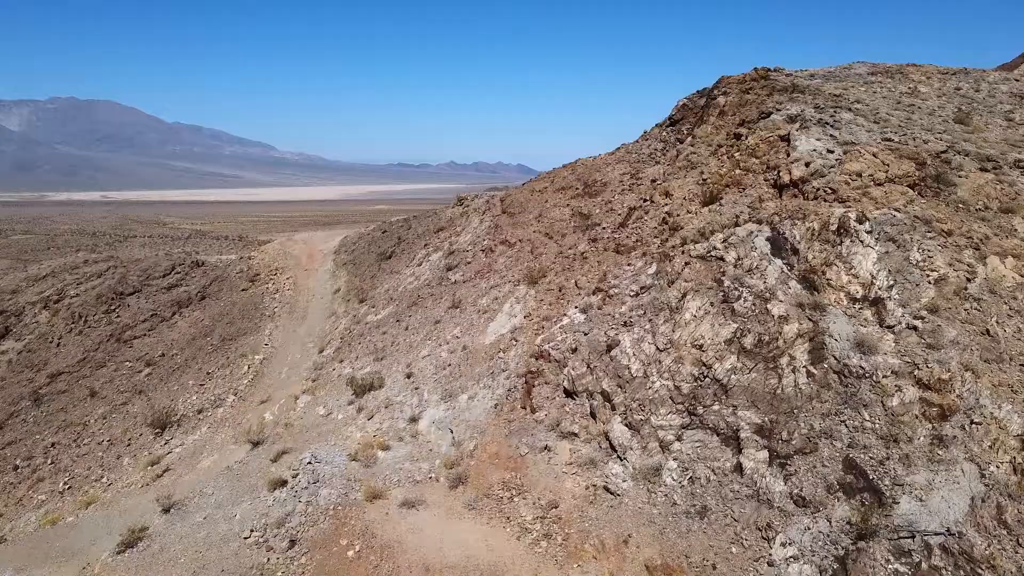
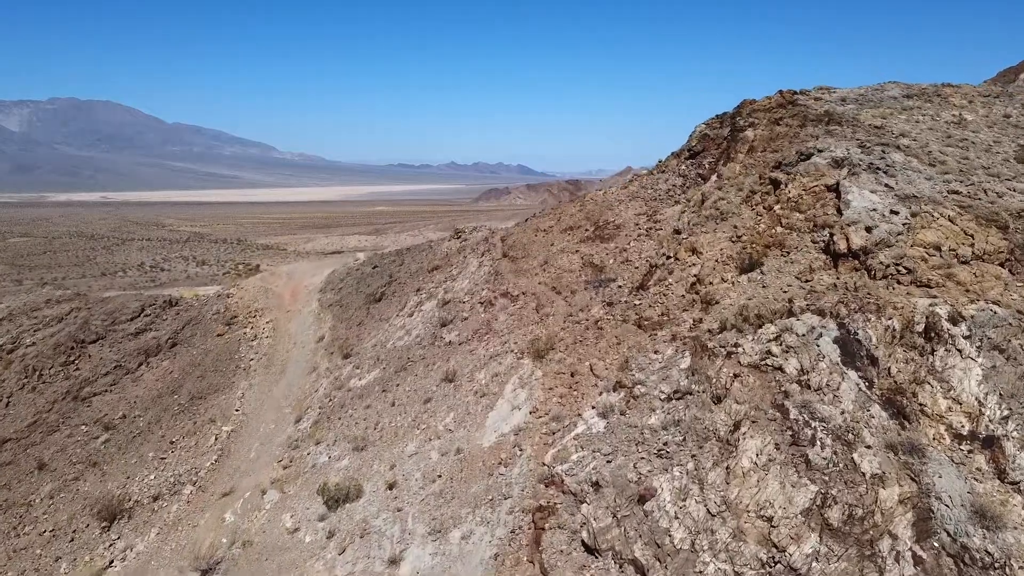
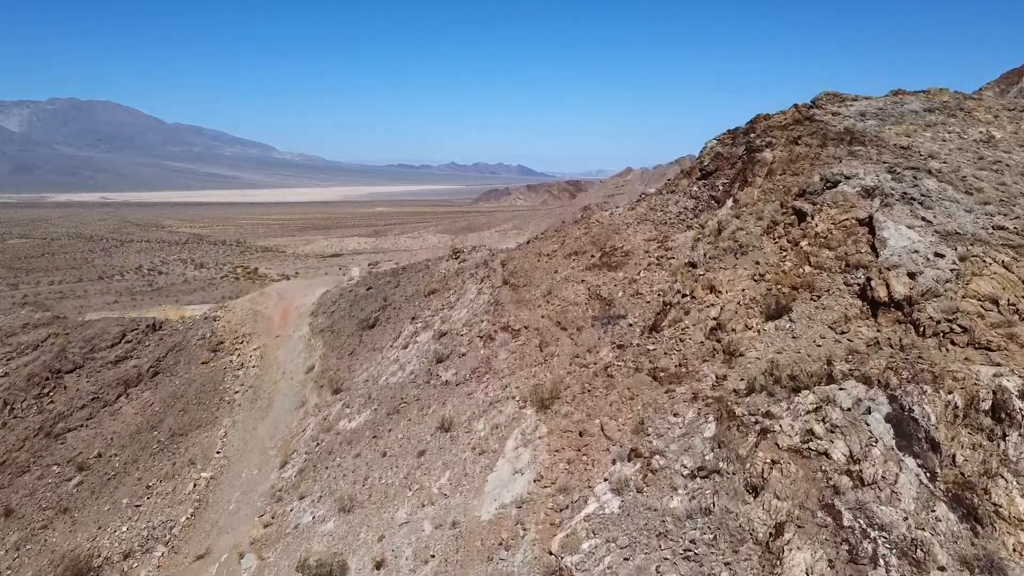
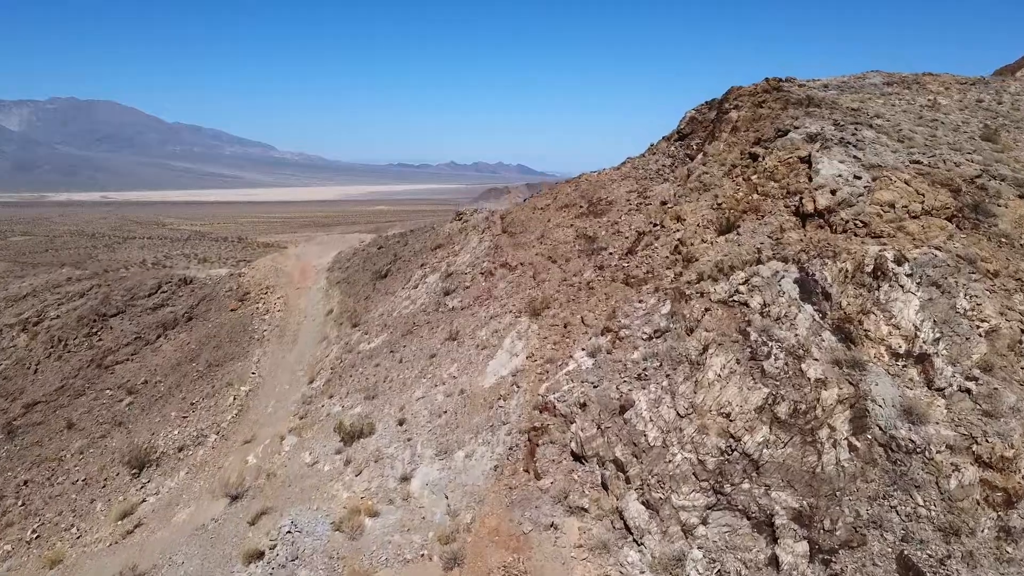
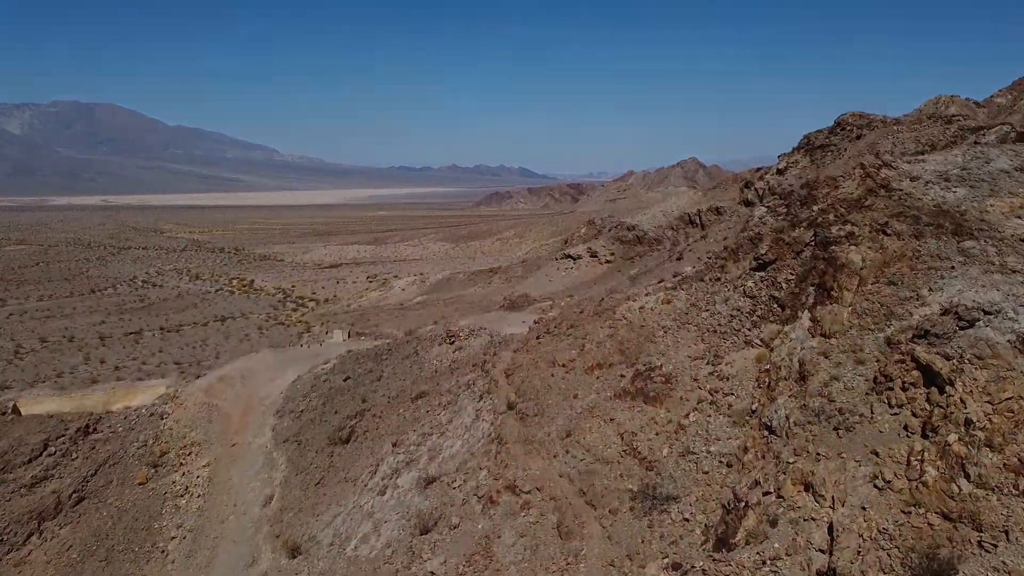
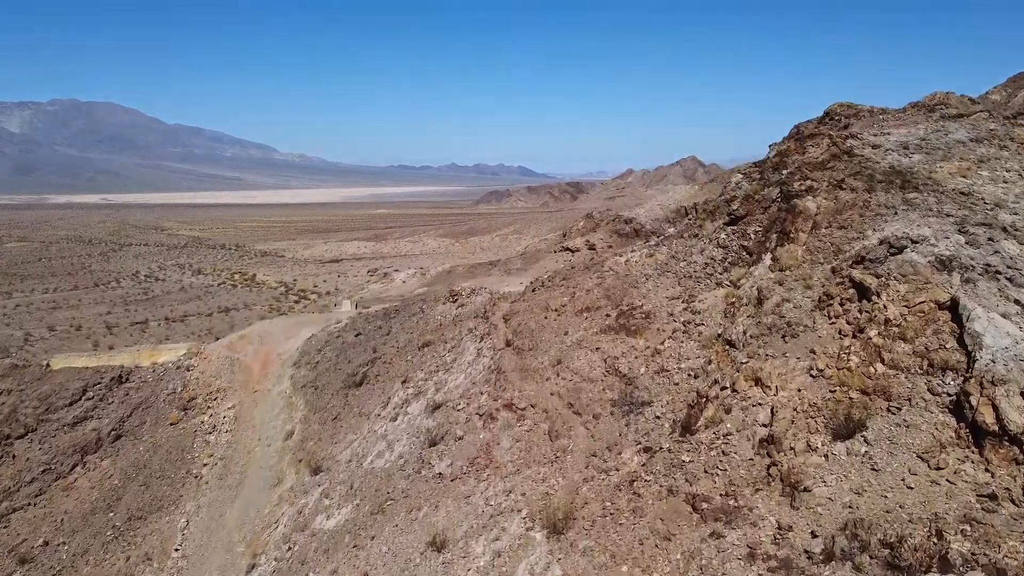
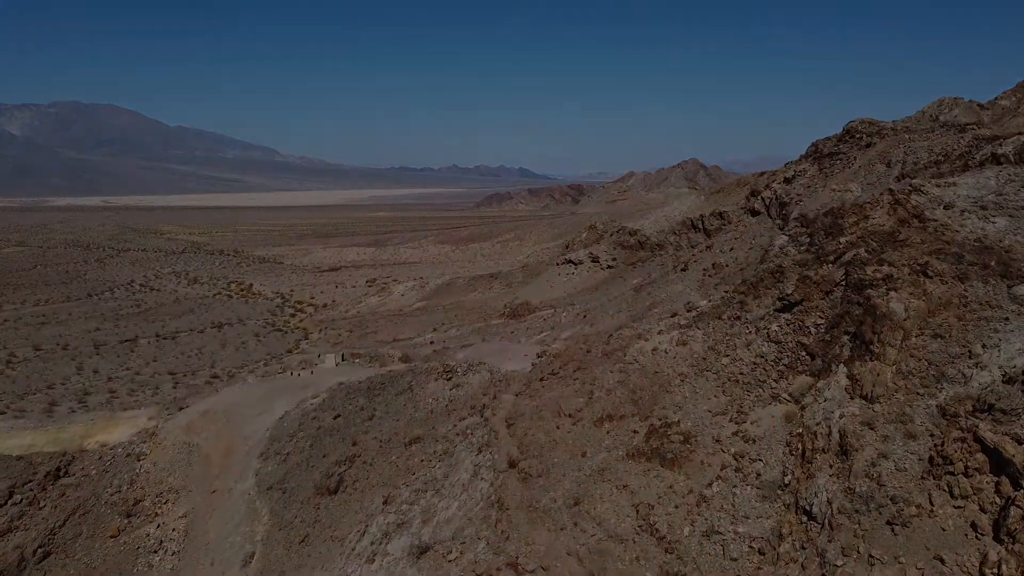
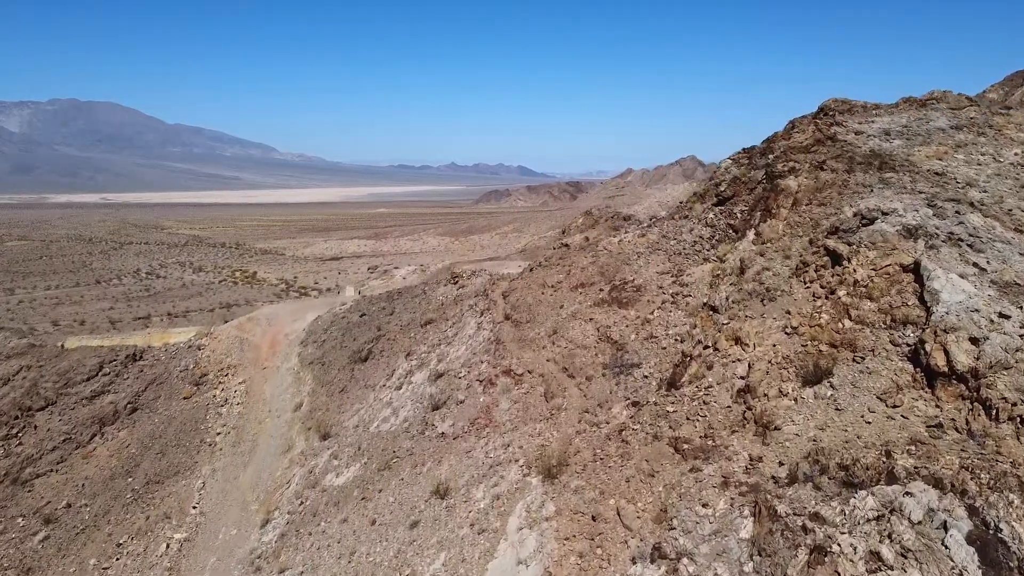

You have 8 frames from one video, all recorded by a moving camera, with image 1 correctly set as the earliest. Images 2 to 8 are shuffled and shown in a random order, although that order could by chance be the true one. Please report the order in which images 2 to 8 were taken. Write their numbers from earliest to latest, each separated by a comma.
4, 2, 3, 8, 6, 5, 7
